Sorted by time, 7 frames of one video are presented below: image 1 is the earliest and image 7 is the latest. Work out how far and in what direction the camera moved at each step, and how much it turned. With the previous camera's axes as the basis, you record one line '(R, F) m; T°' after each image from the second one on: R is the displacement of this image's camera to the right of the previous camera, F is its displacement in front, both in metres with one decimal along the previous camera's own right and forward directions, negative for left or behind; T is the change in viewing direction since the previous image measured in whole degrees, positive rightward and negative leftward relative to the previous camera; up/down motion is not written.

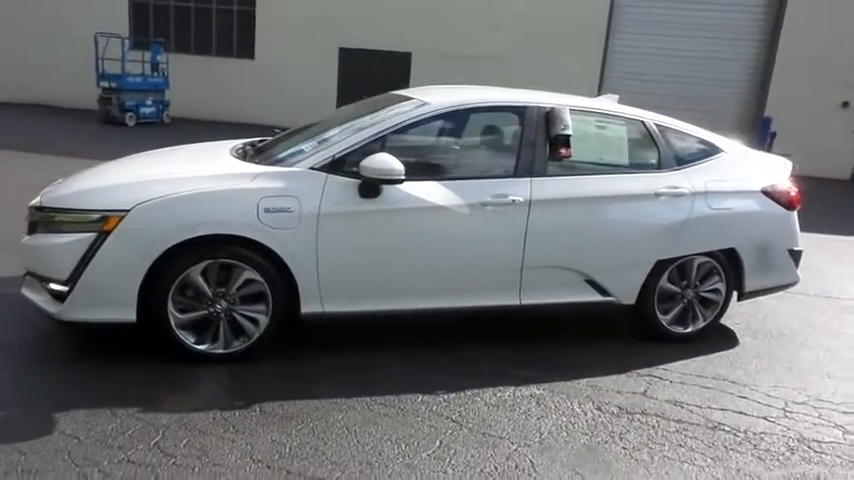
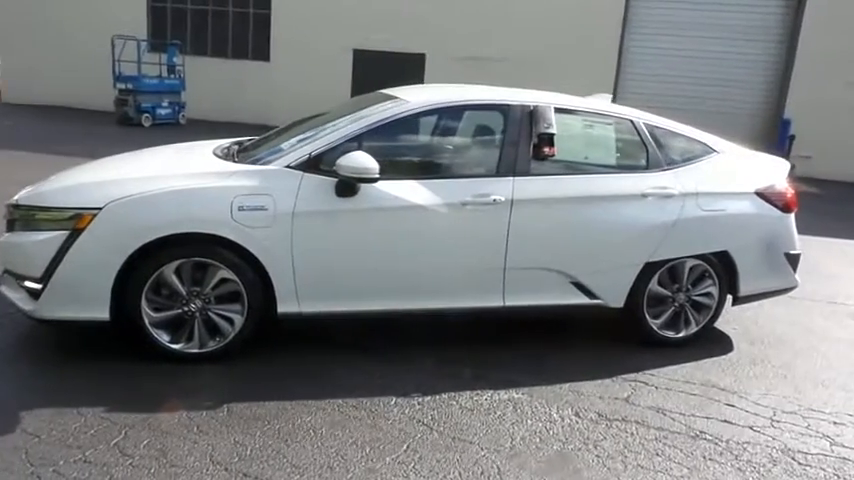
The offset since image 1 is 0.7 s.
(+0.3, +0.1) m; -2°
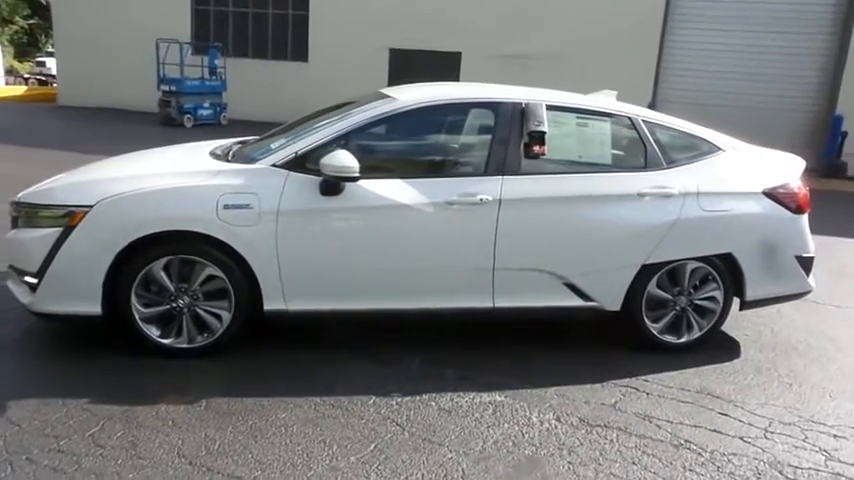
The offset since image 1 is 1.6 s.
(+0.4, 0.0) m; -4°
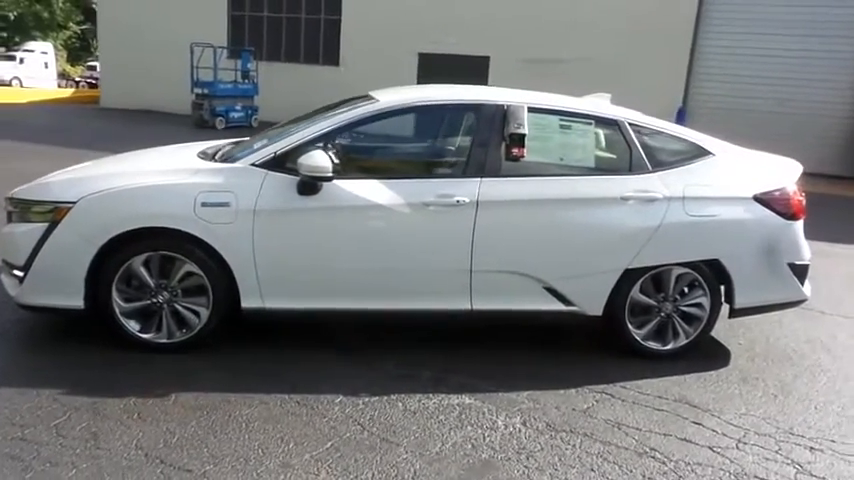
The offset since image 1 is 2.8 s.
(+0.4, 0.0) m; -4°
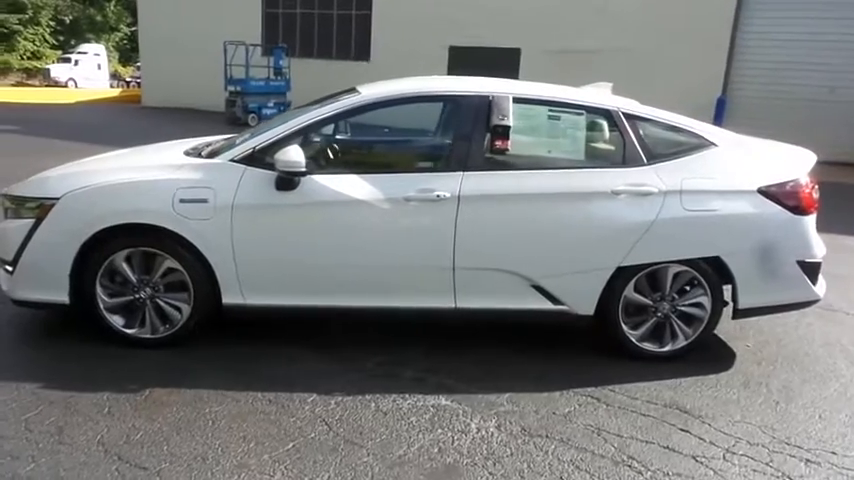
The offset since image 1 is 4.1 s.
(+0.4, +0.1) m; -4°
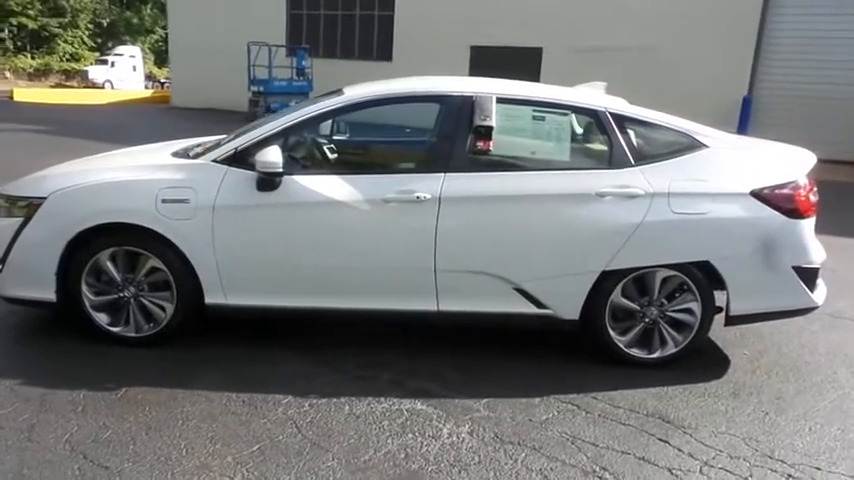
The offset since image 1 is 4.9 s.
(+0.3, +0.1) m; -3°
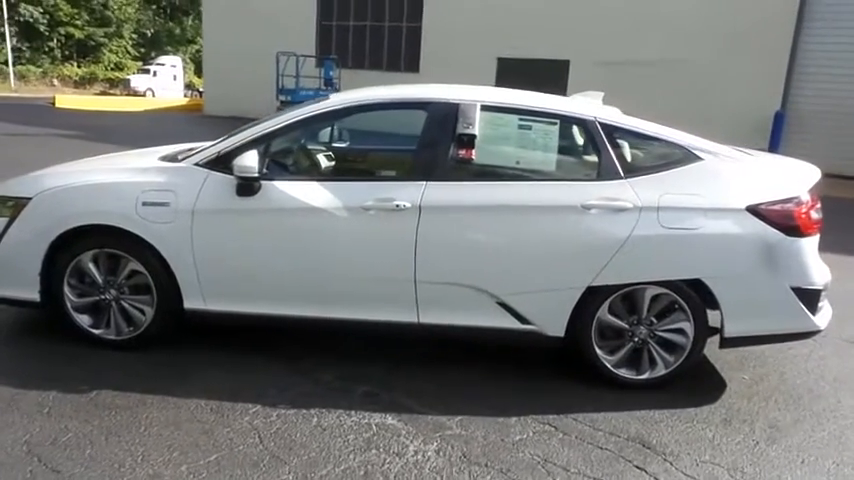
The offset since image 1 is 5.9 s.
(+0.3, +0.1) m; -3°
